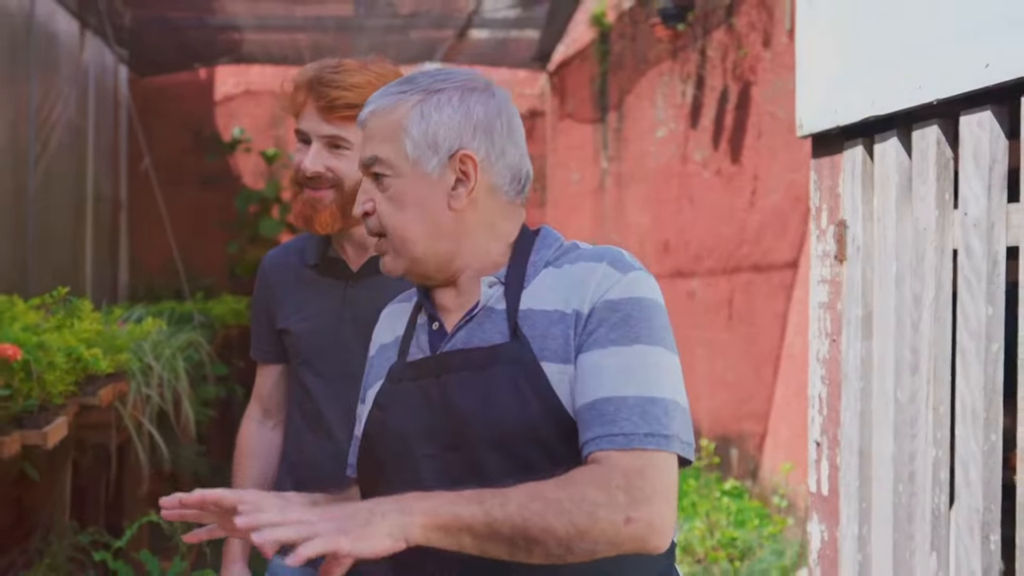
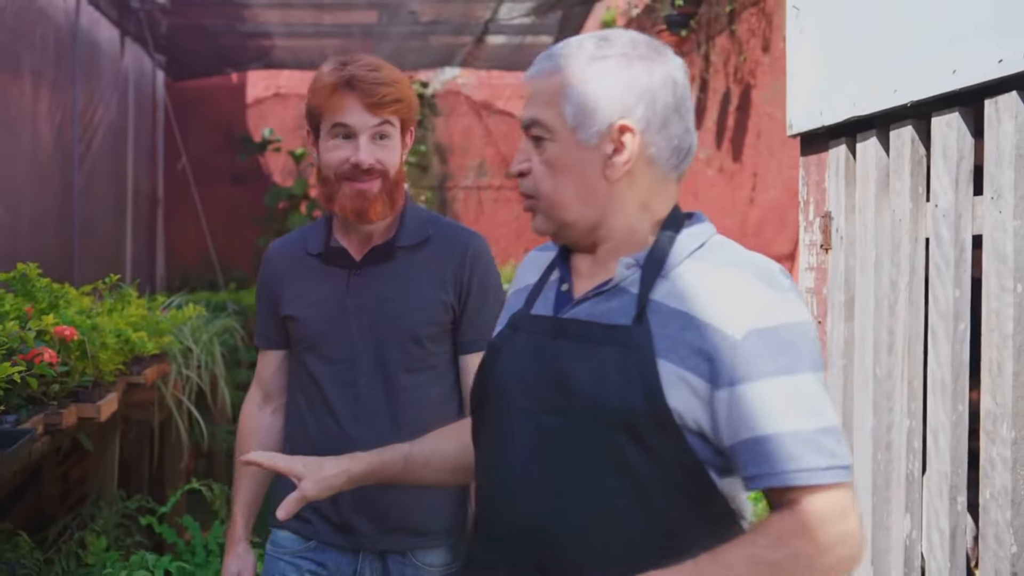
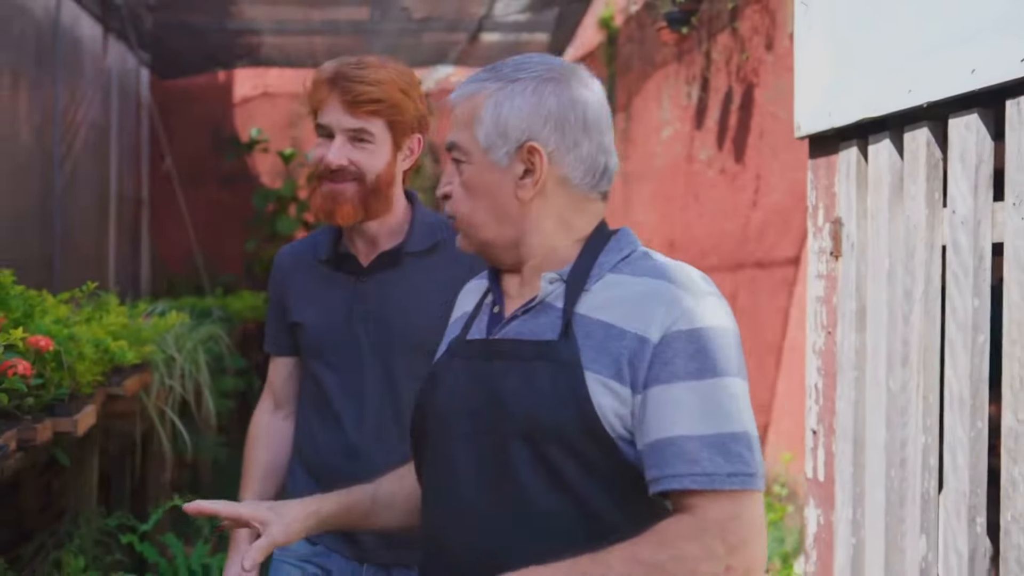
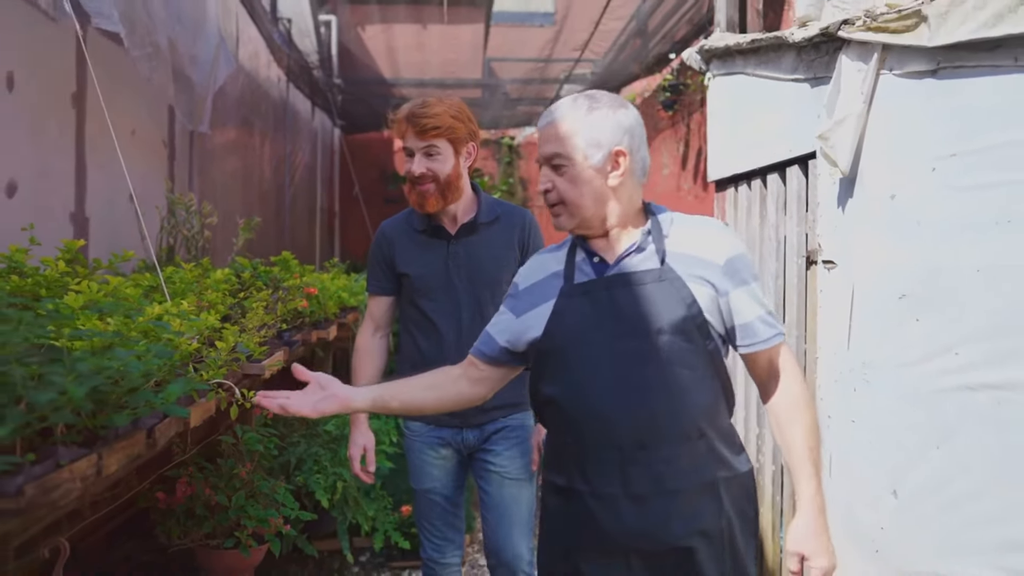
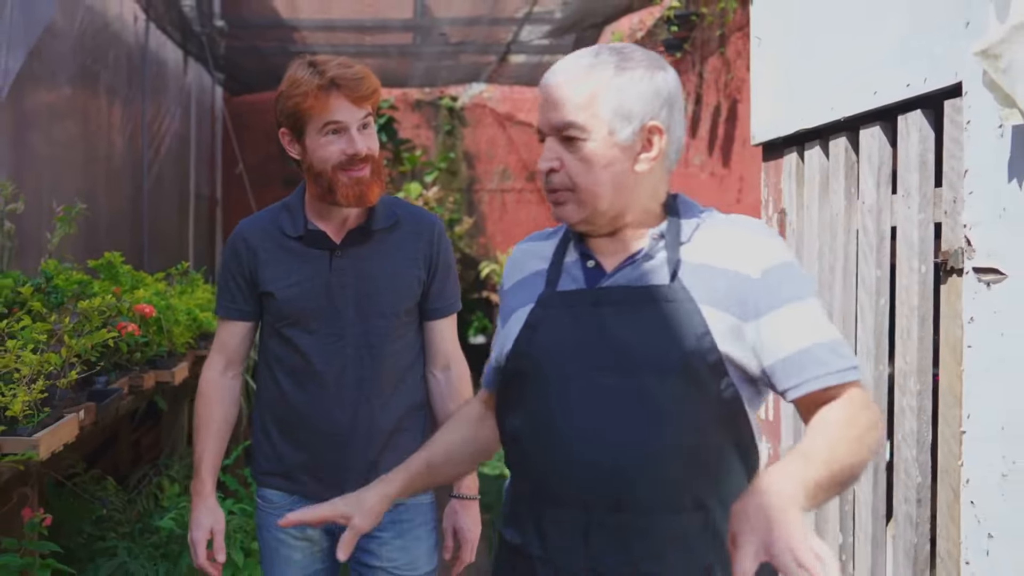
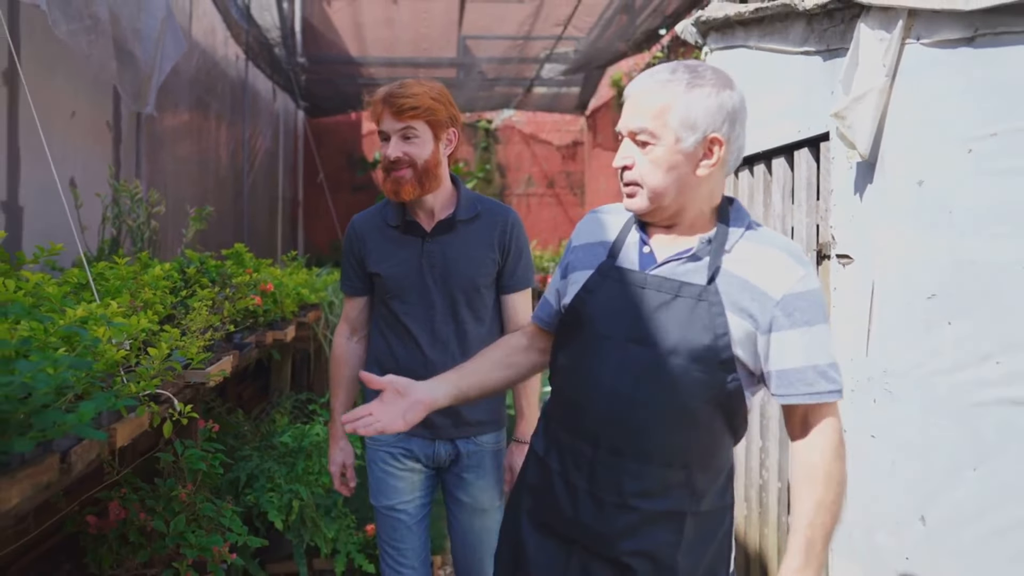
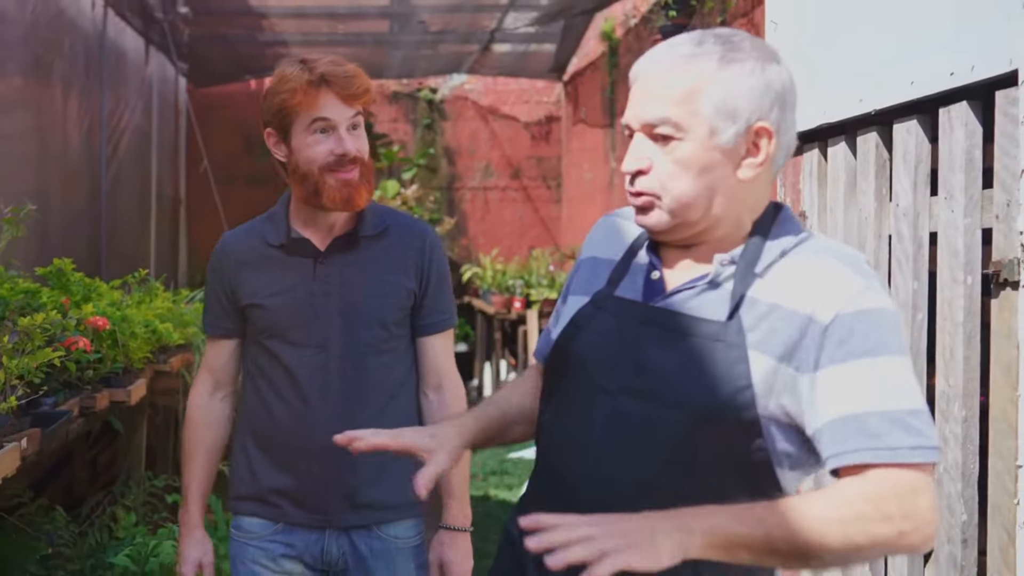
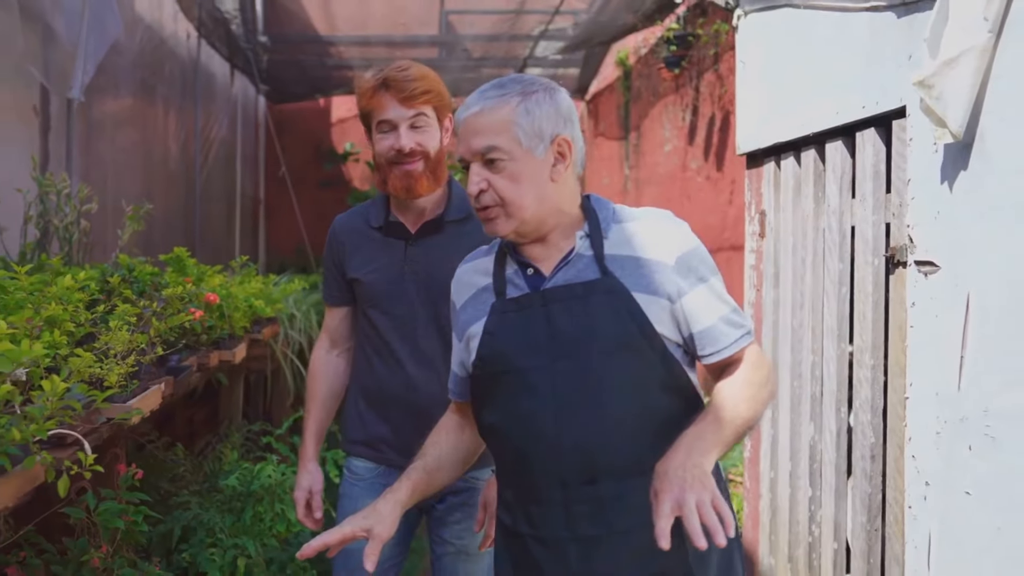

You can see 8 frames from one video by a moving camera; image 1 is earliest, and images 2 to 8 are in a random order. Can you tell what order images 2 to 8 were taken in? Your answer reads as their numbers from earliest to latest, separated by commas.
3, 2, 7, 5, 8, 6, 4
